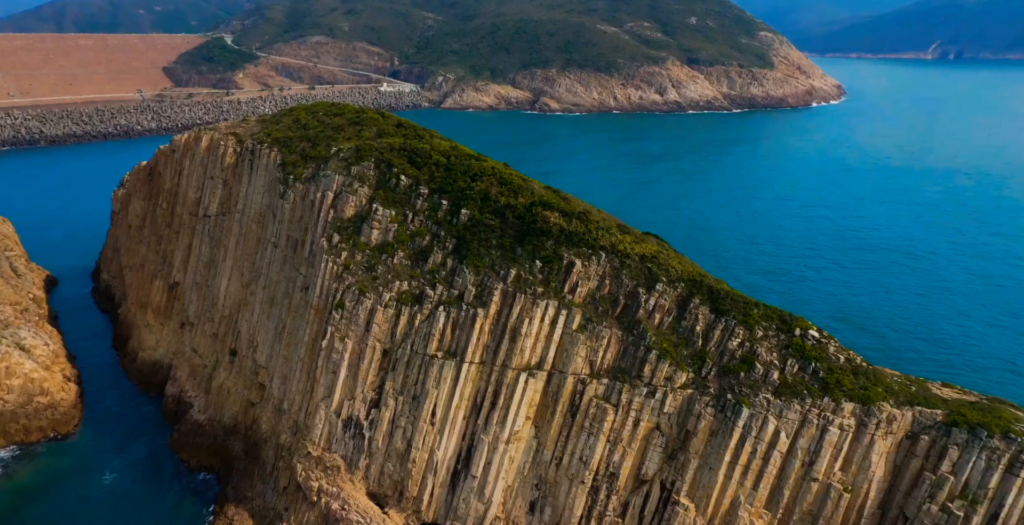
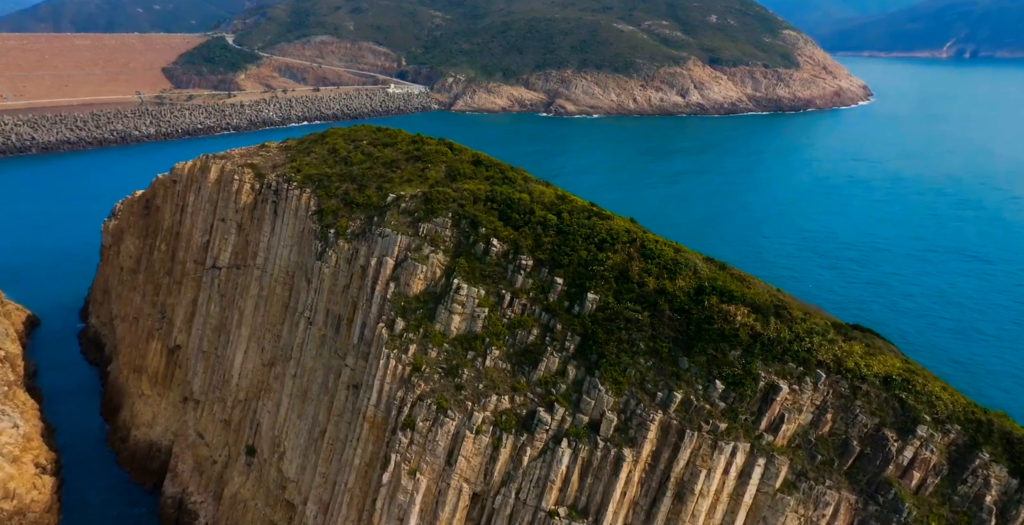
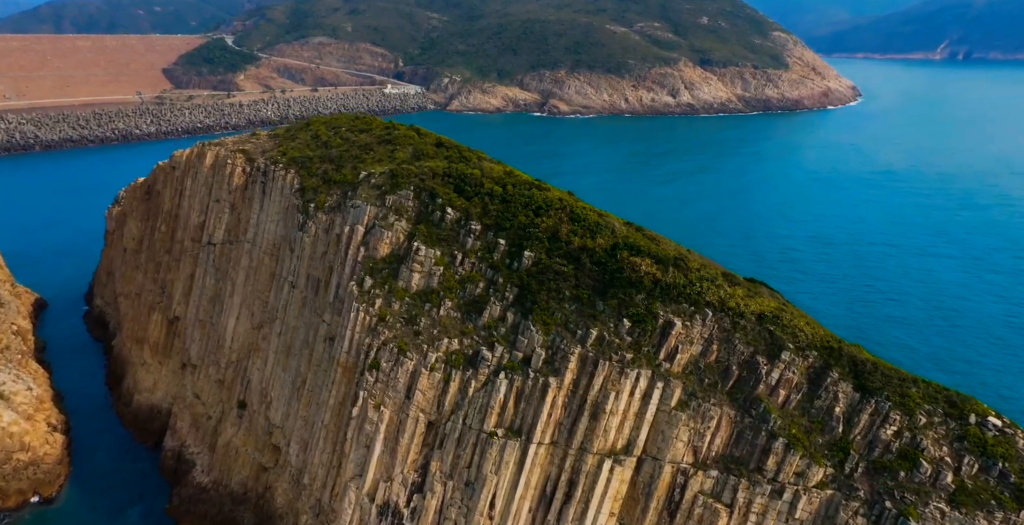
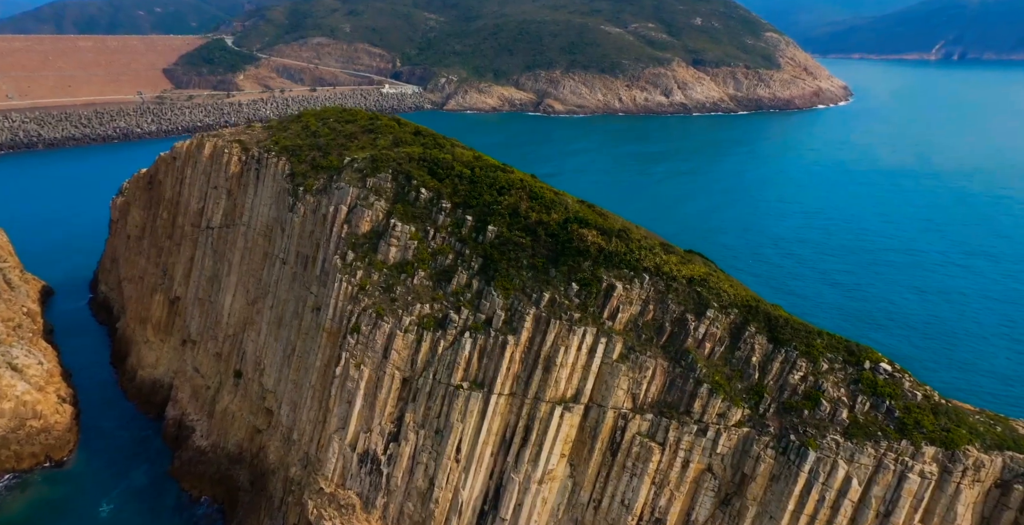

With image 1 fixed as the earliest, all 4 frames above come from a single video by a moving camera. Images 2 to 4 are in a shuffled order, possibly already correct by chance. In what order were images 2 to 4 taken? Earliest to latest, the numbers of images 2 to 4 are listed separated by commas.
4, 3, 2
